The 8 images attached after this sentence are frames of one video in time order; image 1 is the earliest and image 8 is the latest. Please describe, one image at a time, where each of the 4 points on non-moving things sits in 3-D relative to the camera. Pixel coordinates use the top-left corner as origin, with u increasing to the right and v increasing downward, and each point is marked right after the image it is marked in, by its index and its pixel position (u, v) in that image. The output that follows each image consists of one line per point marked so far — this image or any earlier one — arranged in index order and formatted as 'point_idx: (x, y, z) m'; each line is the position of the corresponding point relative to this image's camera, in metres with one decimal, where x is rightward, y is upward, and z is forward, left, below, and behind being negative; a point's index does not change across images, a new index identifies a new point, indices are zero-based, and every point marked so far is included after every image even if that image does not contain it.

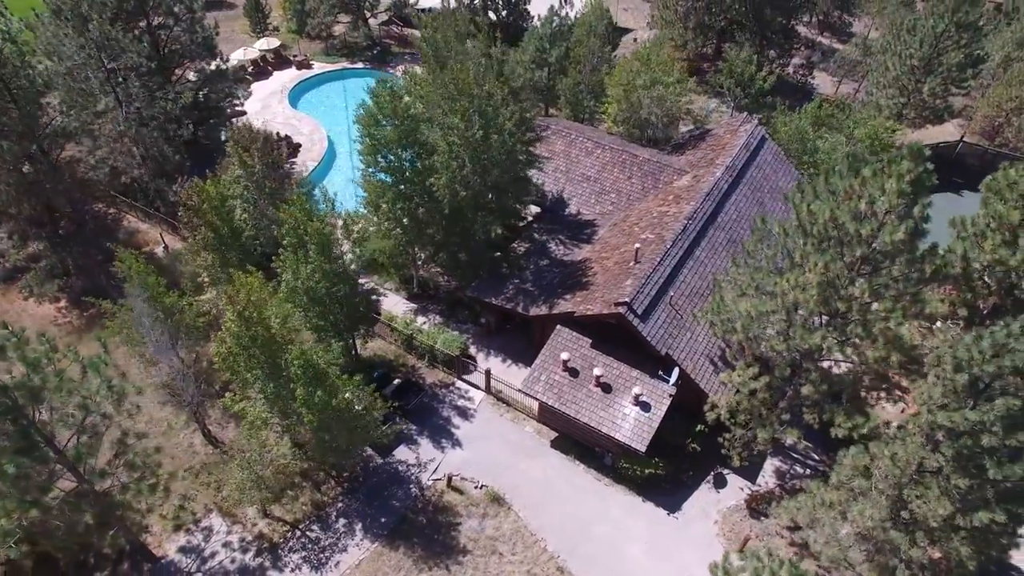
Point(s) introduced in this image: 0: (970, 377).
0: (+12.1, -2.3, +15.6) m
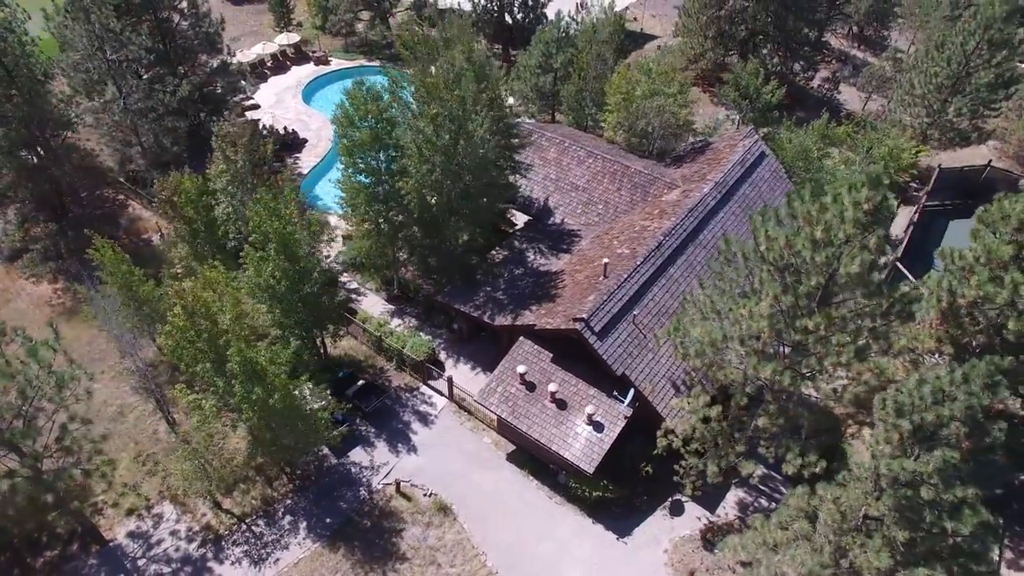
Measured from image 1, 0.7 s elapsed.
0: (+9.9, -3.4, +14.6) m
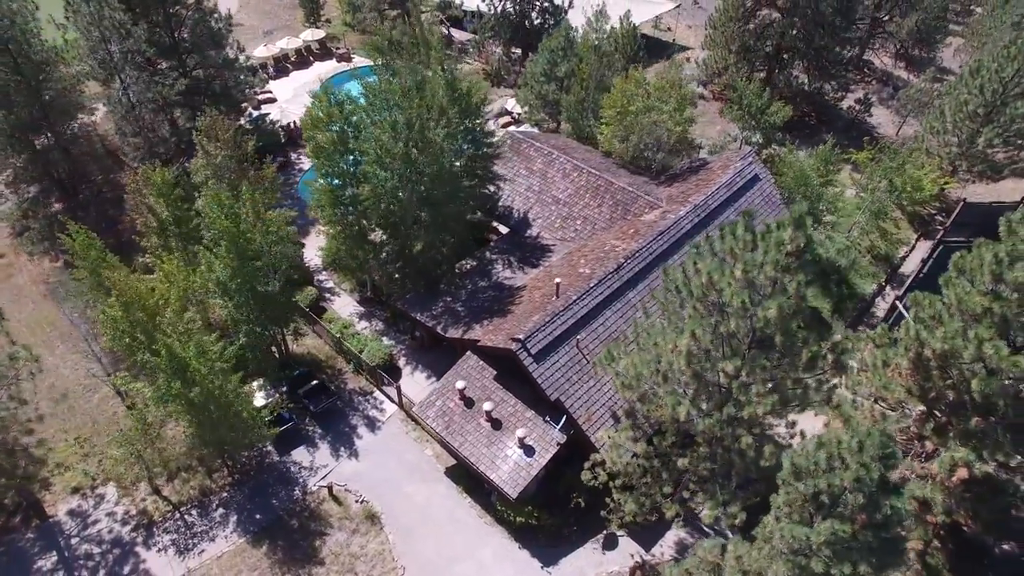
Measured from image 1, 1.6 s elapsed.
0: (+6.8, -4.6, +13.5) m
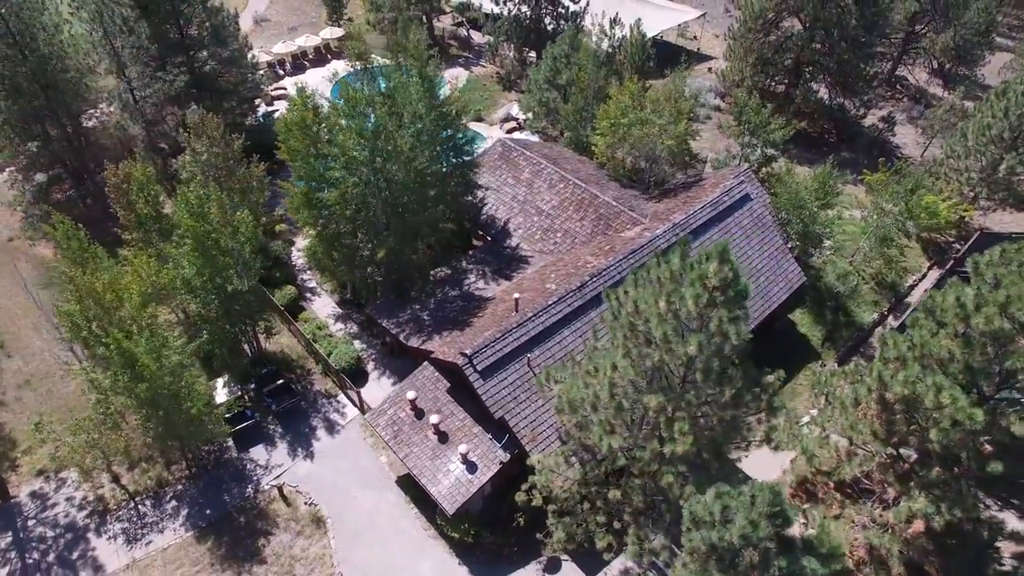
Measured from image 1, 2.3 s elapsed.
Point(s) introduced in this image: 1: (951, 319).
0: (+4.2, -5.4, +12.9) m
1: (+13.3, -1.0, +18.0) m
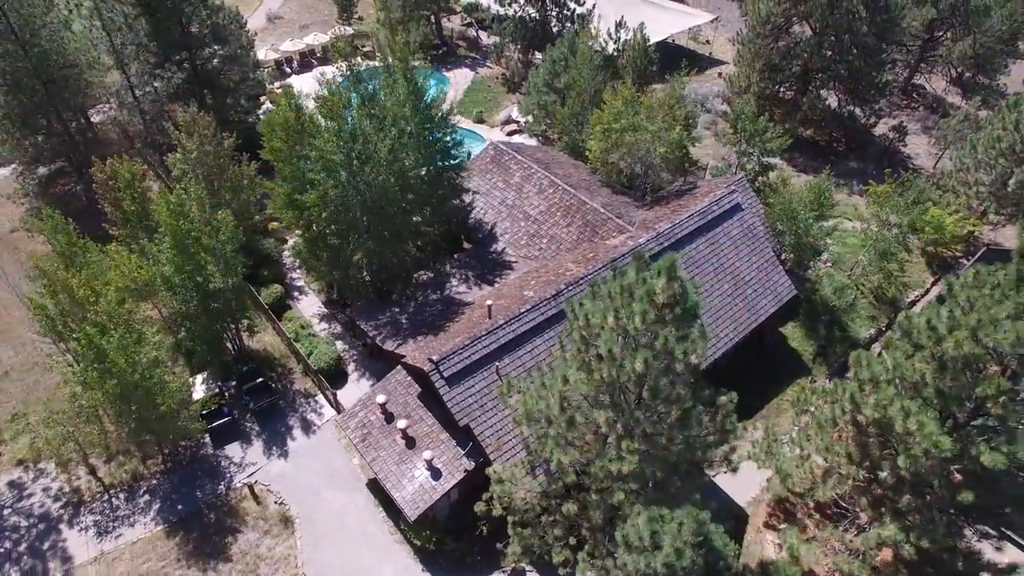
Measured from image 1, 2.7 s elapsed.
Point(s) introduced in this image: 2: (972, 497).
0: (+2.7, -5.8, +12.6) m
1: (+12.1, -1.6, +17.4) m
2: (+12.9, -5.9, +16.6) m
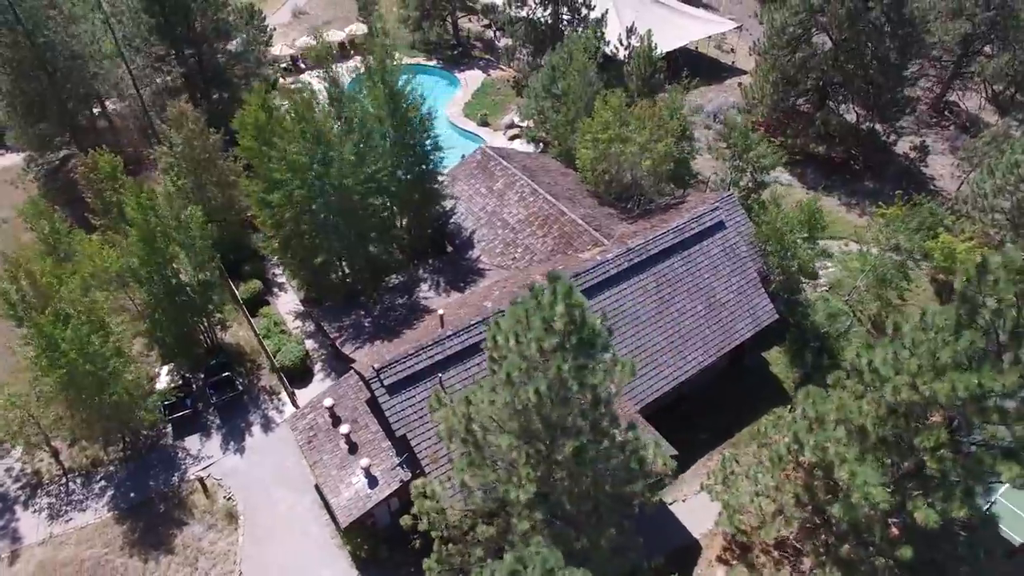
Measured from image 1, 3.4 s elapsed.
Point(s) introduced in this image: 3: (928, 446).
0: (0.0, -6.4, +12.1) m
1: (+9.8, -2.6, +16.3) m
2: (+10.4, -6.9, +15.5) m
3: (+10.3, -3.9, +14.7) m
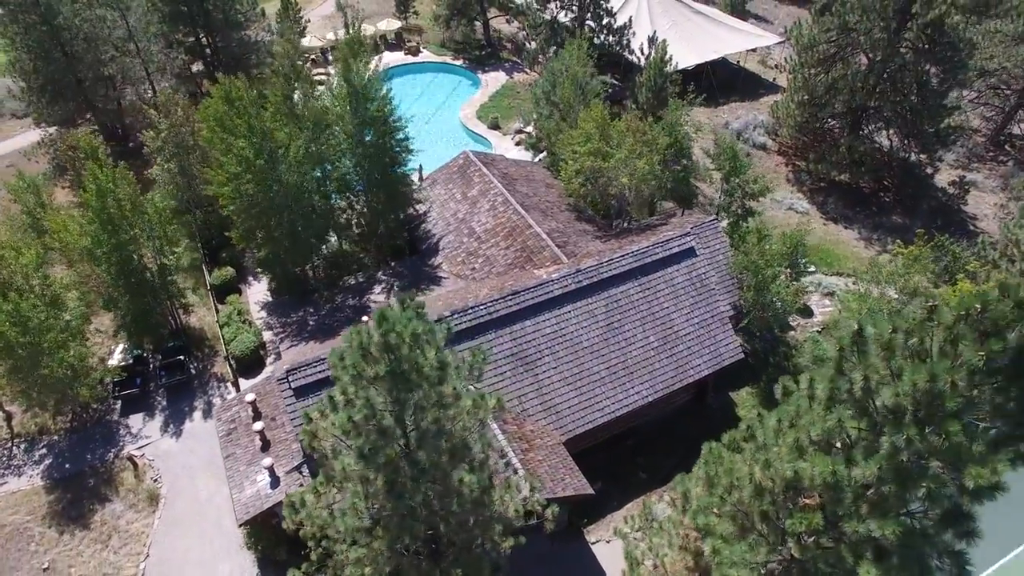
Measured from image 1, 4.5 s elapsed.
0: (-4.4, -6.8, +11.5) m
1: (+6.1, -3.9, +14.6) m
2: (+6.2, -8.3, +13.8) m
3: (+6.4, -5.2, +13.0) m
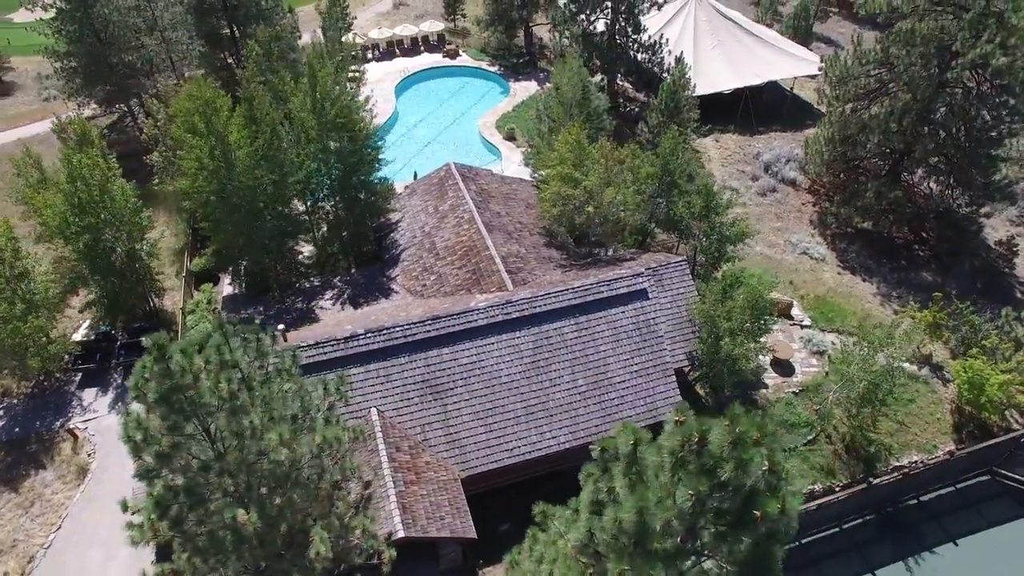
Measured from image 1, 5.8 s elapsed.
0: (-9.6, -7.1, +11.4) m
1: (+1.5, -5.5, +13.3) m
2: (+1.0, -9.8, +12.5) m
3: (+1.4, -6.8, +11.6) m
